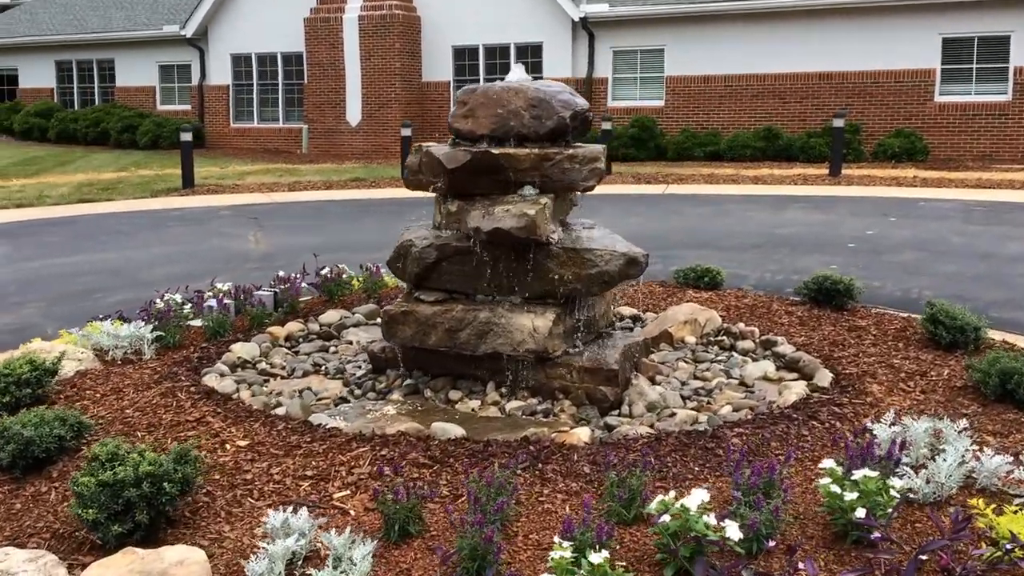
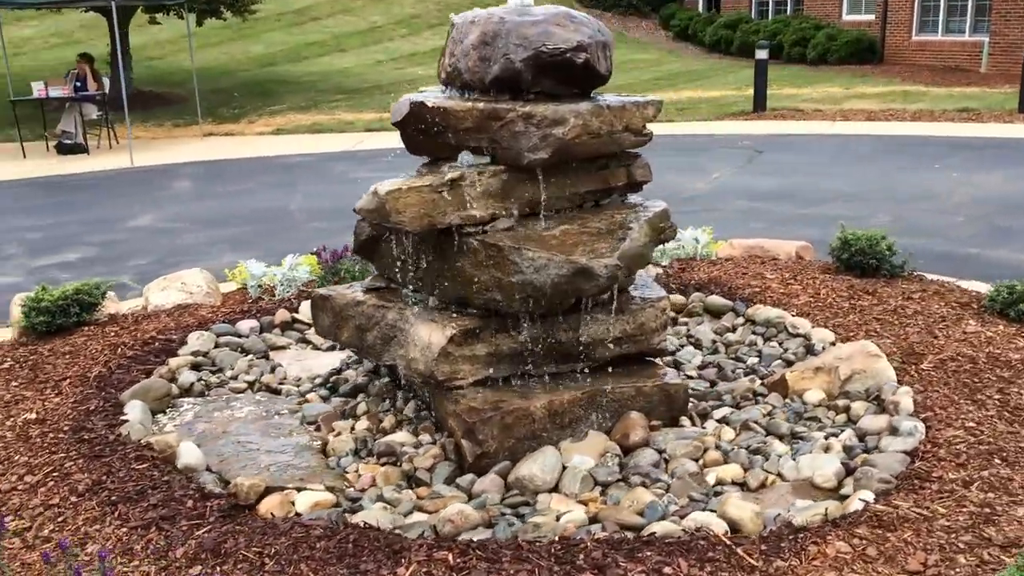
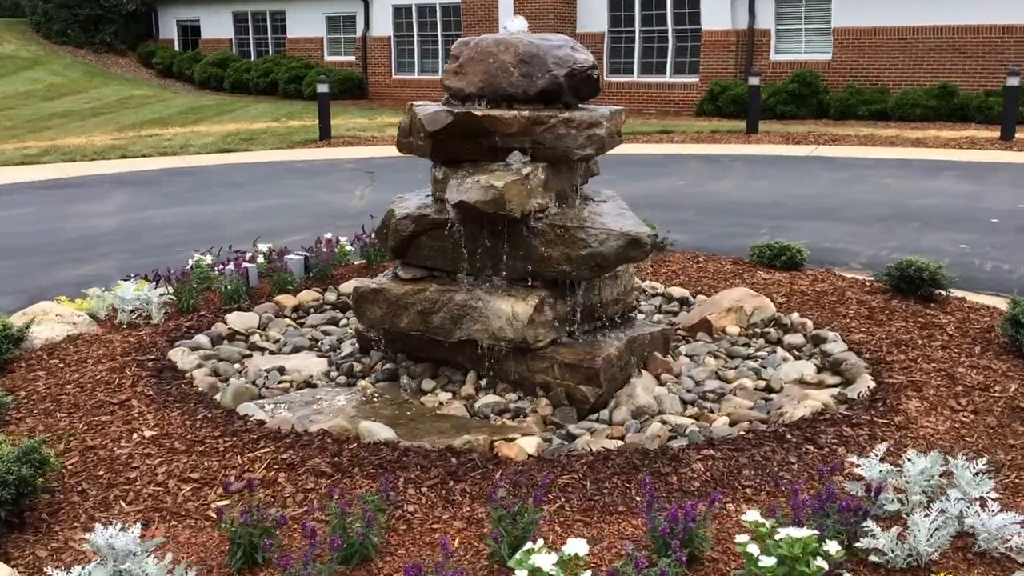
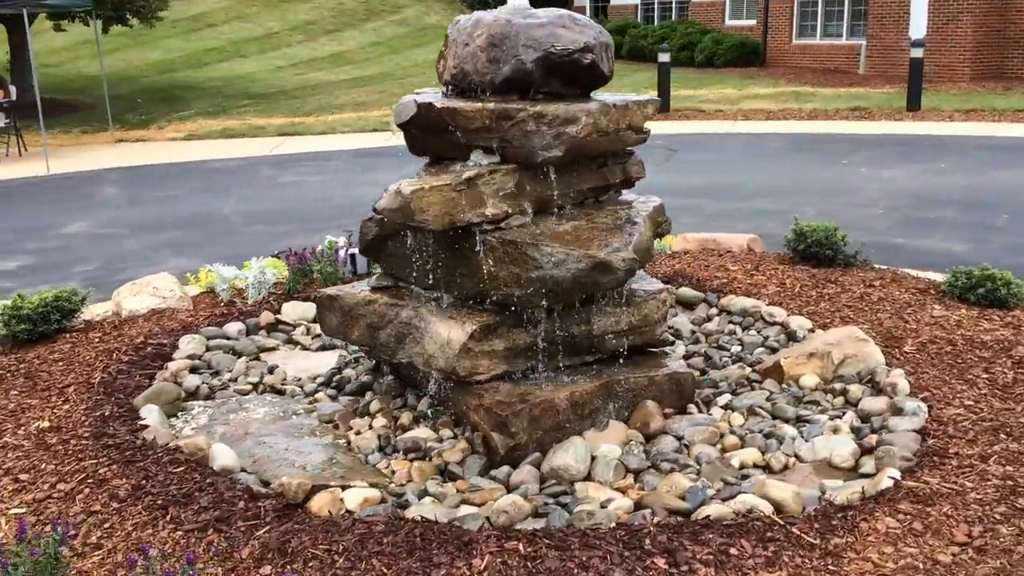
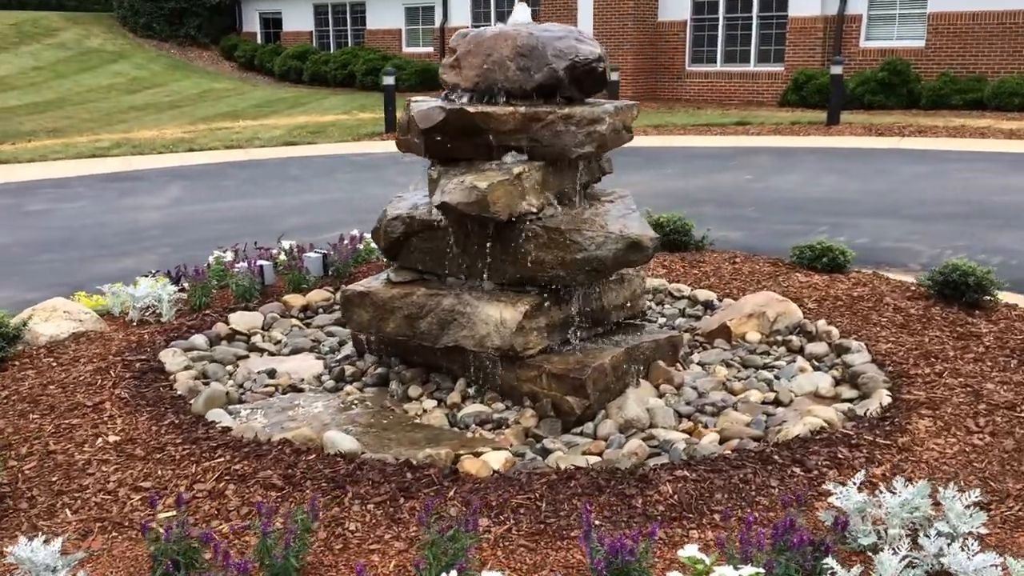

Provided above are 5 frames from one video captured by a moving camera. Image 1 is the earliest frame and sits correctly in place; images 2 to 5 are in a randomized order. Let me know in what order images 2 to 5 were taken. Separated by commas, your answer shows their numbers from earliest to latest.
3, 5, 4, 2
